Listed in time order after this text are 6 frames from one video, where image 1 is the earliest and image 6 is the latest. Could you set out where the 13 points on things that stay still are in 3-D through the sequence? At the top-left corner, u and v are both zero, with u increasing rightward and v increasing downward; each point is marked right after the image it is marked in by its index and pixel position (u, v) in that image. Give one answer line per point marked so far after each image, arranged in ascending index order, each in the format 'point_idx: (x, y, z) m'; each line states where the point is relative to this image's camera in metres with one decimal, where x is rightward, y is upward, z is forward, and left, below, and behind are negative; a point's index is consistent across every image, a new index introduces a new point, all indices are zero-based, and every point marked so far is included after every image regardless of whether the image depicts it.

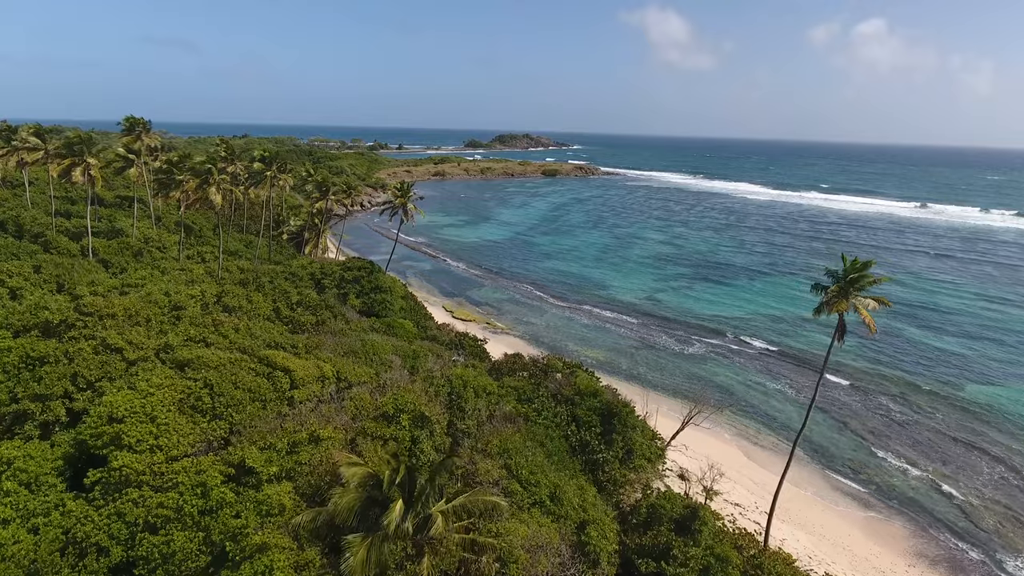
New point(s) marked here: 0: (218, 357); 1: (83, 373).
0: (-11.0, -2.6, +19.5) m
1: (-14.9, -3.0, +18.1) m
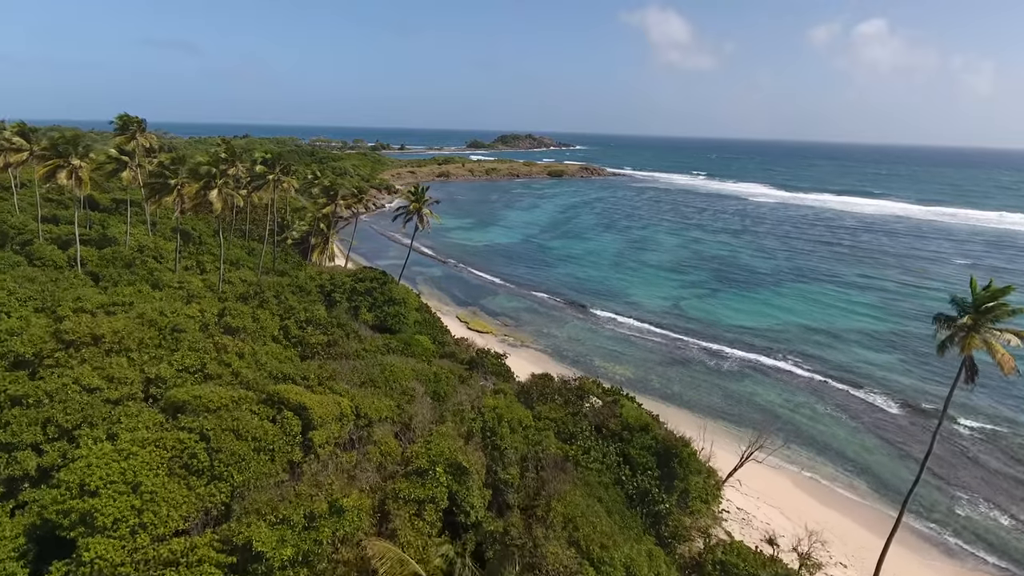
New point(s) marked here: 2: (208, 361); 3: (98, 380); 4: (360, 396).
0: (-9.4, -3.5, +16.6) m
1: (-13.3, -3.8, +15.2) m
2: (-11.7, -2.8, +19.9) m
3: (-13.6, -3.0, +17.1) m
4: (-5.8, -4.1, +19.8) m
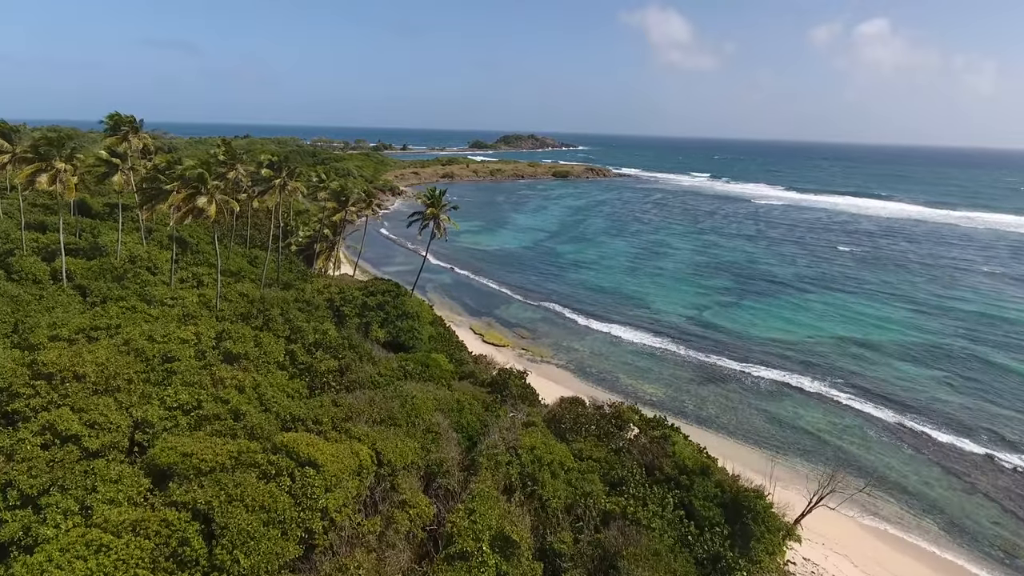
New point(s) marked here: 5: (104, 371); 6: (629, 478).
0: (-7.9, -4.3, +13.8) m
1: (-11.8, -4.6, +12.4) m
2: (-10.2, -3.6, +17.2) m
3: (-12.1, -3.8, +14.4) m
4: (-4.3, -4.9, +17.0) m
5: (-13.6, -2.8, +17.4) m
6: (+4.3, -7.0, +19.0) m
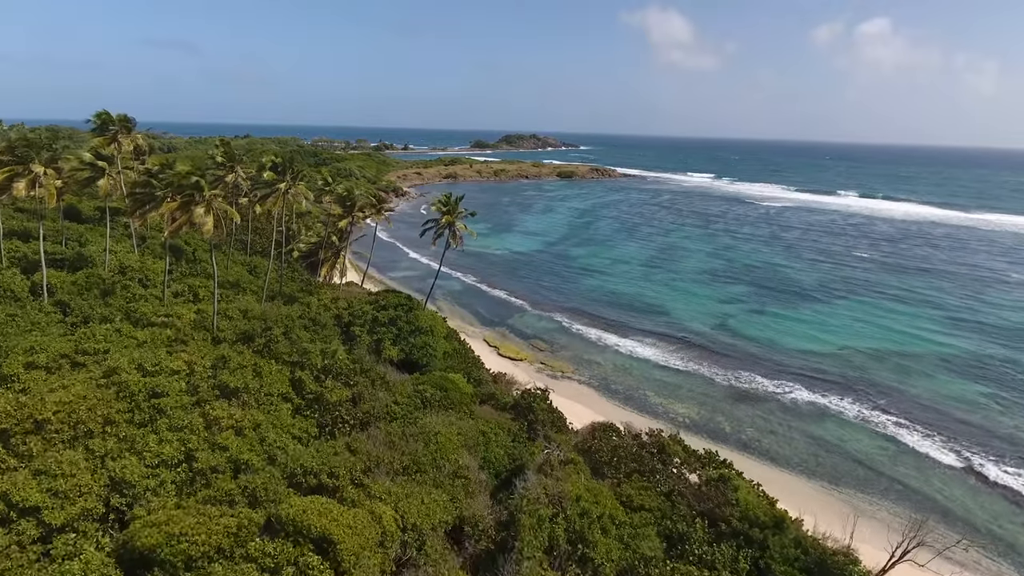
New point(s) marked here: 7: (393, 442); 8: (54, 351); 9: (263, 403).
0: (-6.5, -5.1, +11.2) m
1: (-10.5, -5.4, +9.8) m
2: (-8.9, -4.4, +14.6) m
3: (-10.8, -4.6, +11.8) m
4: (-3.0, -5.7, +14.4) m
5: (-12.3, -3.6, +14.7) m
6: (+5.7, -7.7, +16.4) m
7: (-4.0, -5.2, +17.5) m
8: (-16.6, -2.3, +18.9) m
9: (-8.7, -4.0, +18.2) m
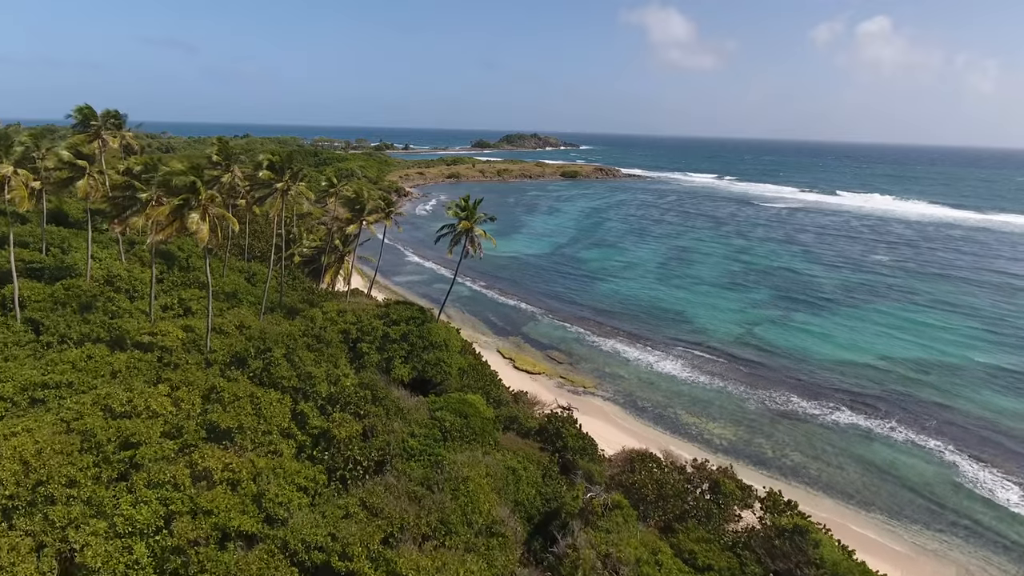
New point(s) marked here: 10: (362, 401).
0: (-5.3, -5.7, +8.4) m
1: (-9.2, -6.0, +7.0) m
2: (-7.6, -5.0, +11.8) m
3: (-9.5, -5.2, +9.0) m
4: (-1.7, -6.3, +11.6) m
5: (-11.1, -4.2, +12.0) m
6: (+6.9, -8.3, +13.6) m
7: (-2.8, -5.8, +14.8) m
8: (-15.4, -2.9, +16.1) m
9: (-7.5, -4.6, +15.5) m
10: (-5.5, -4.1, +19.0) m
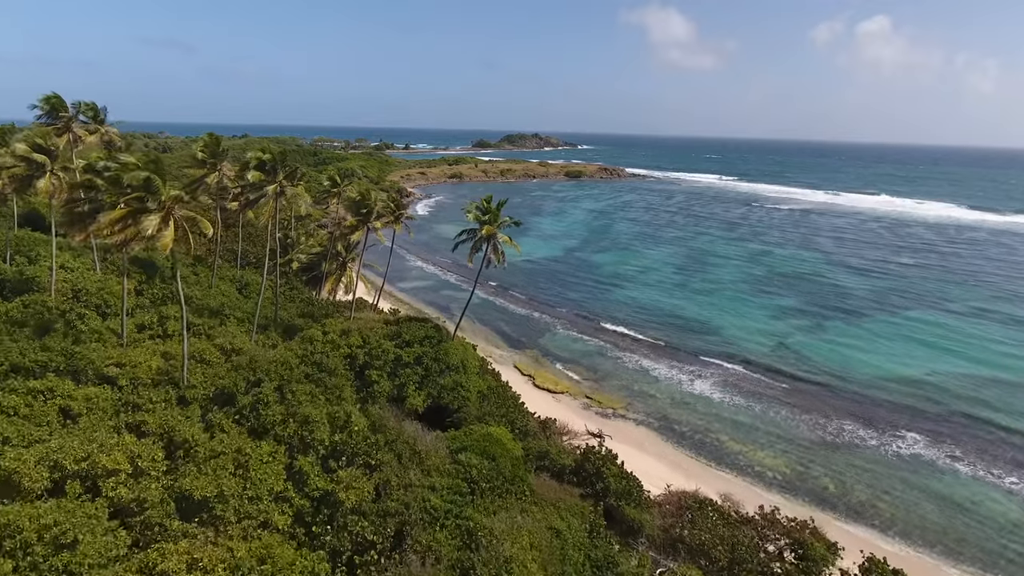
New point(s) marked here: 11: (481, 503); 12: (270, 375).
0: (-3.9, -6.4, +5.0) m
1: (-7.8, -6.7, +3.6) m
2: (-6.3, -5.7, +8.4) m
3: (-8.2, -5.9, +5.5) m
4: (-0.4, -7.0, +8.2) m
5: (-9.7, -4.9, +8.5) m
6: (+8.3, -9.0, +10.2) m
7: (-1.4, -6.5, +11.3) m
8: (-14.0, -3.6, +12.6) m
9: (-6.1, -5.3, +12.0) m
10: (-4.1, -4.8, +15.5) m
11: (-0.8, -6.5, +15.5) m
12: (-8.4, -3.0, +18.4) m
